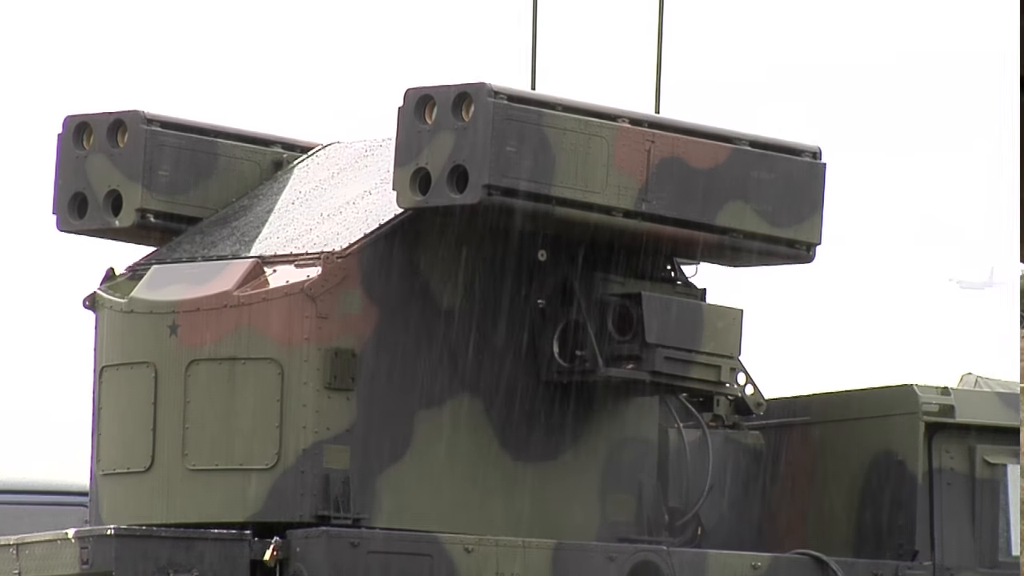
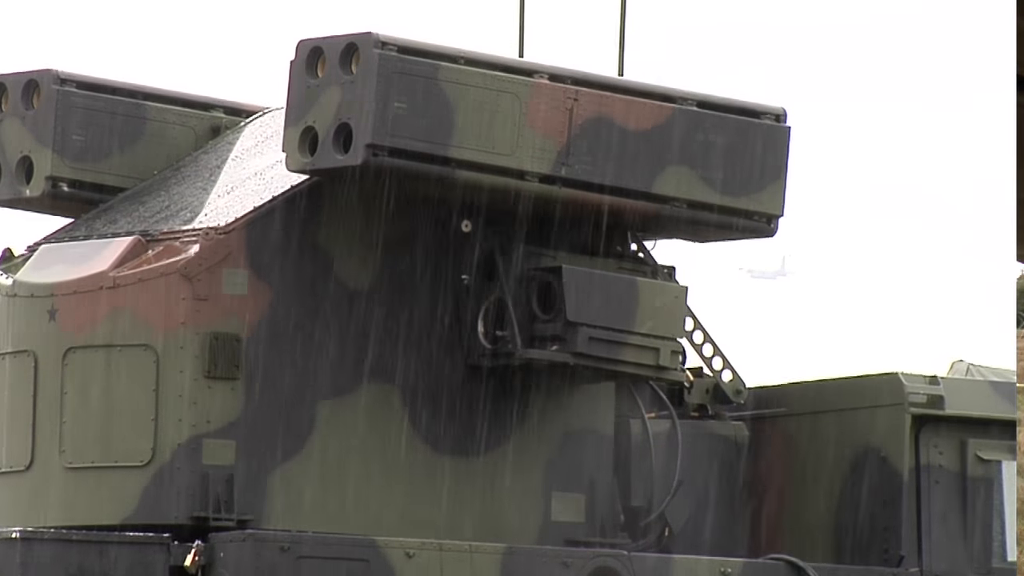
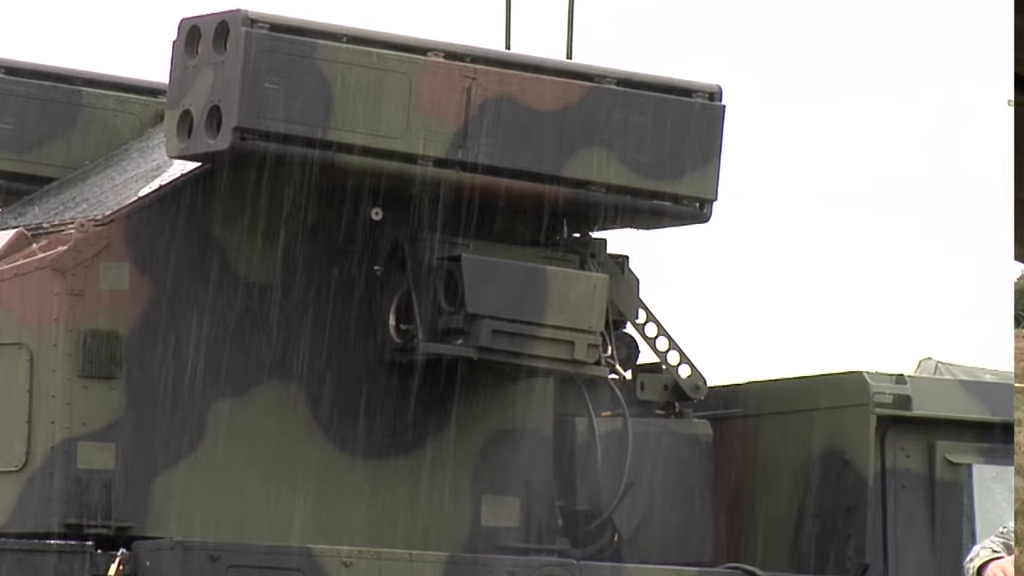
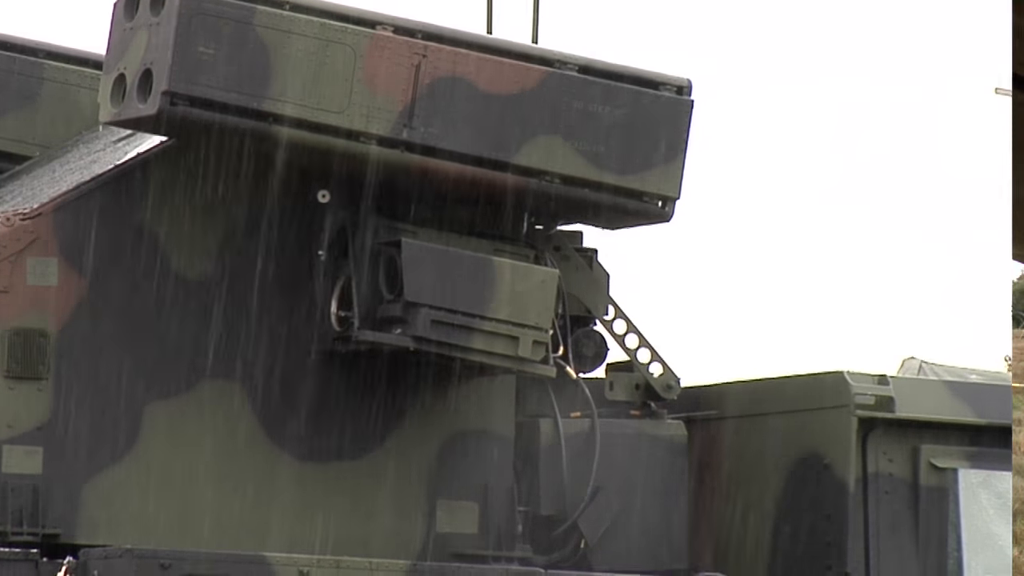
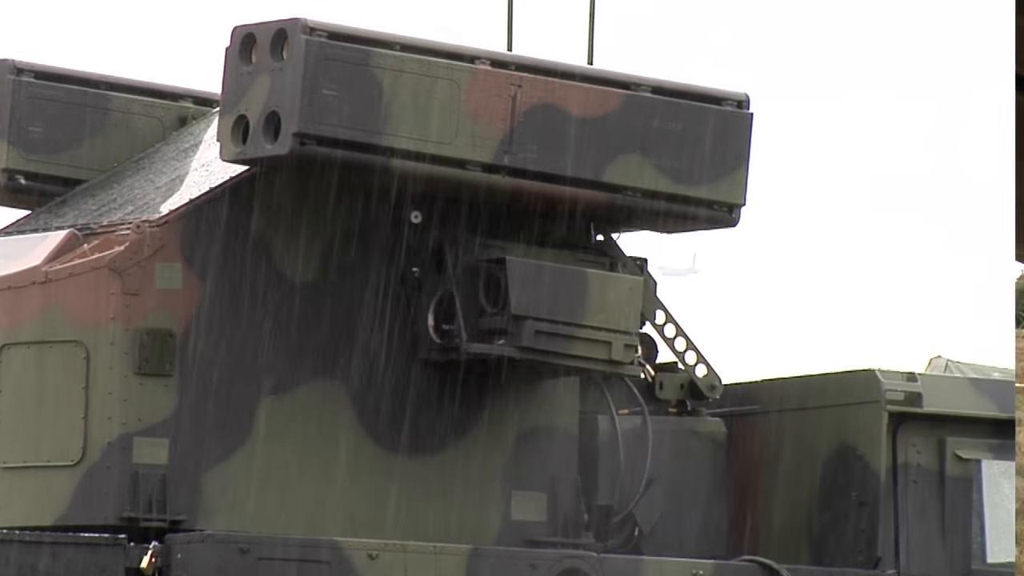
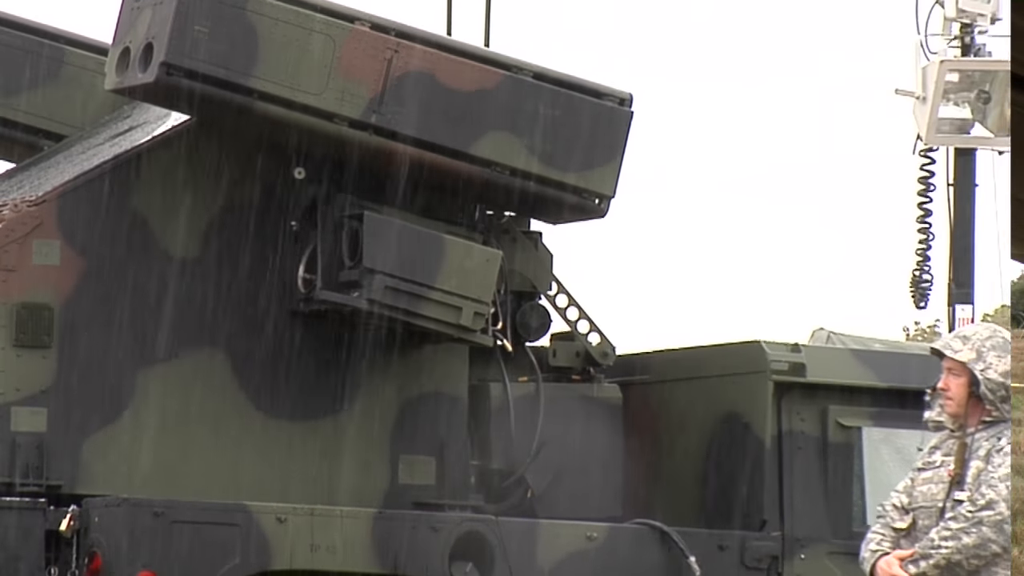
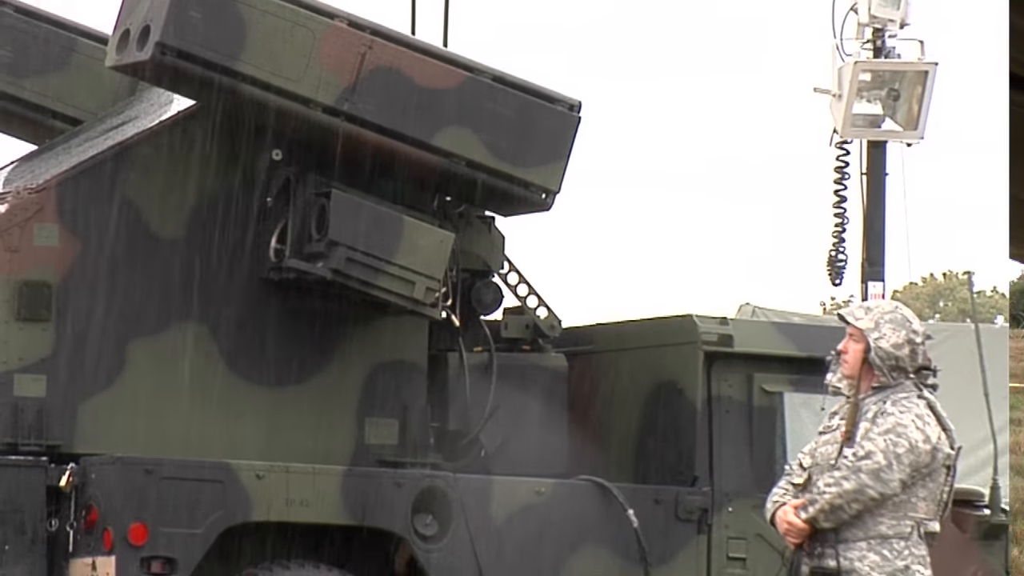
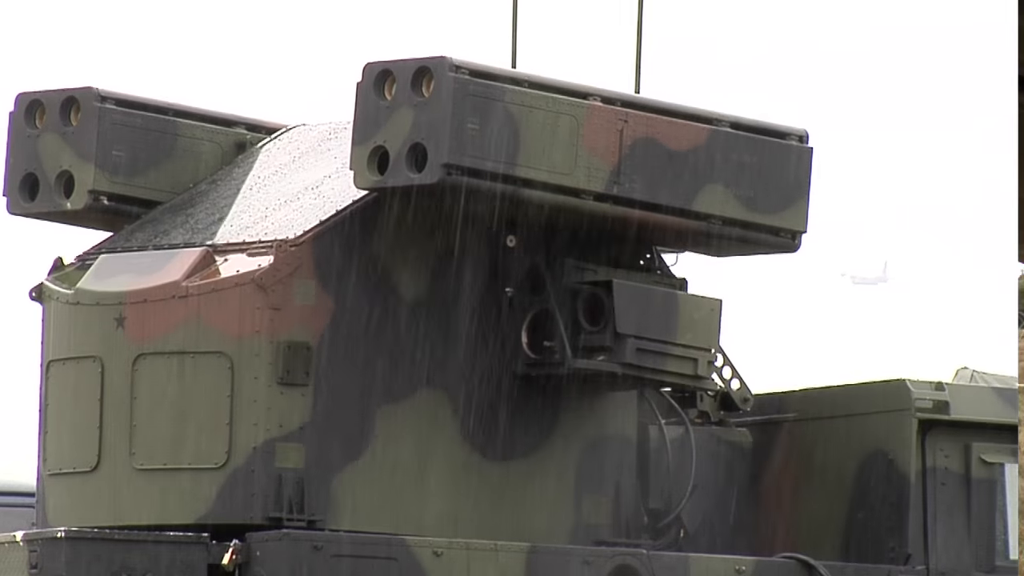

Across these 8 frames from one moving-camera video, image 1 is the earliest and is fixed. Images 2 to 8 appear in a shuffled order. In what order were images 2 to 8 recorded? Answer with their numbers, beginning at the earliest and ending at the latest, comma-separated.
8, 2, 5, 3, 4, 6, 7
